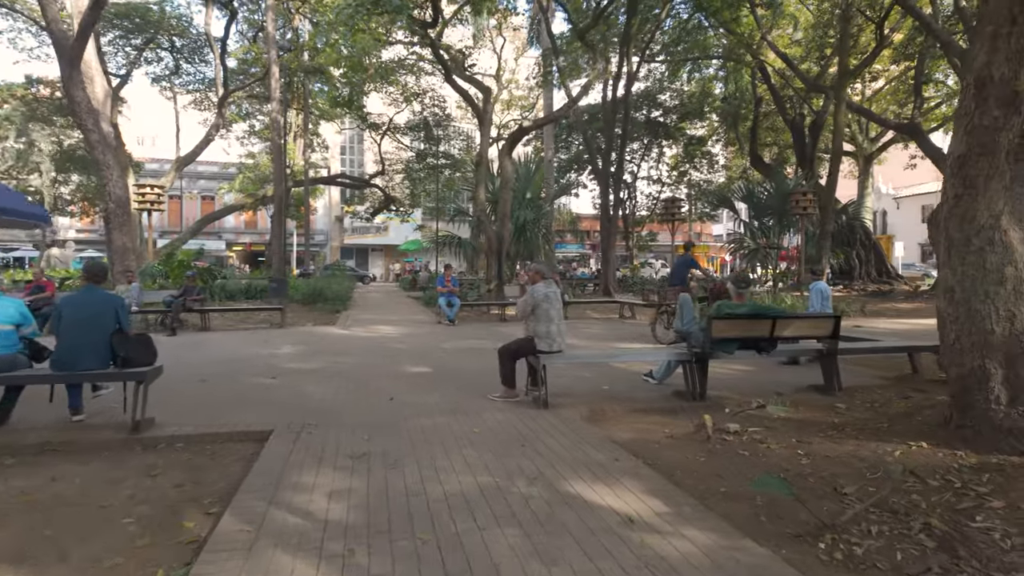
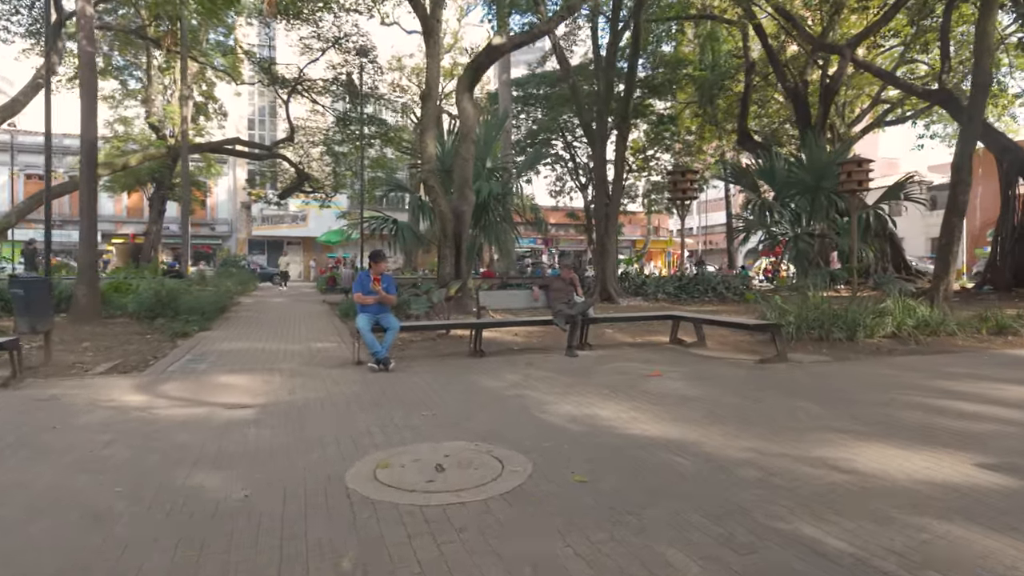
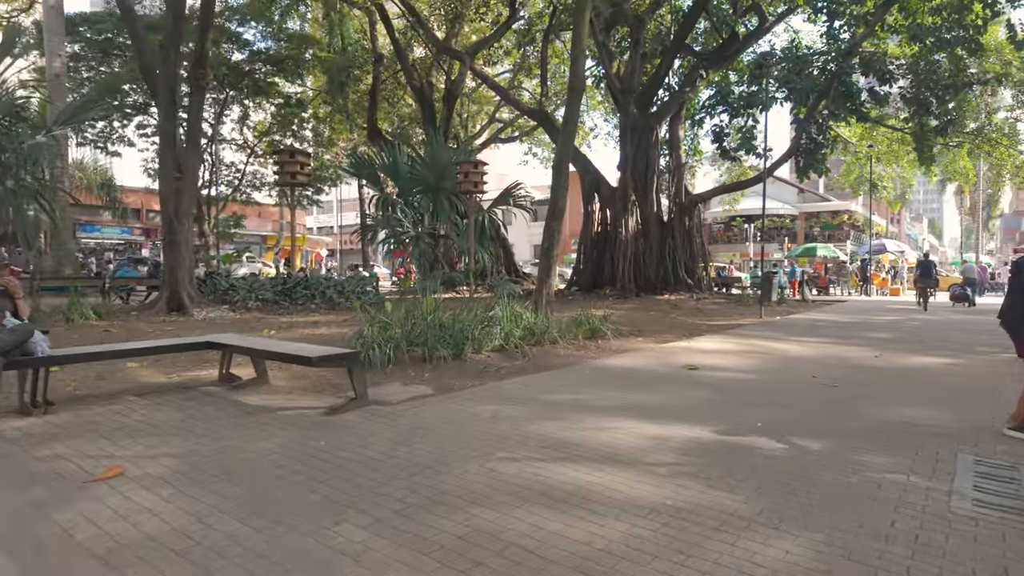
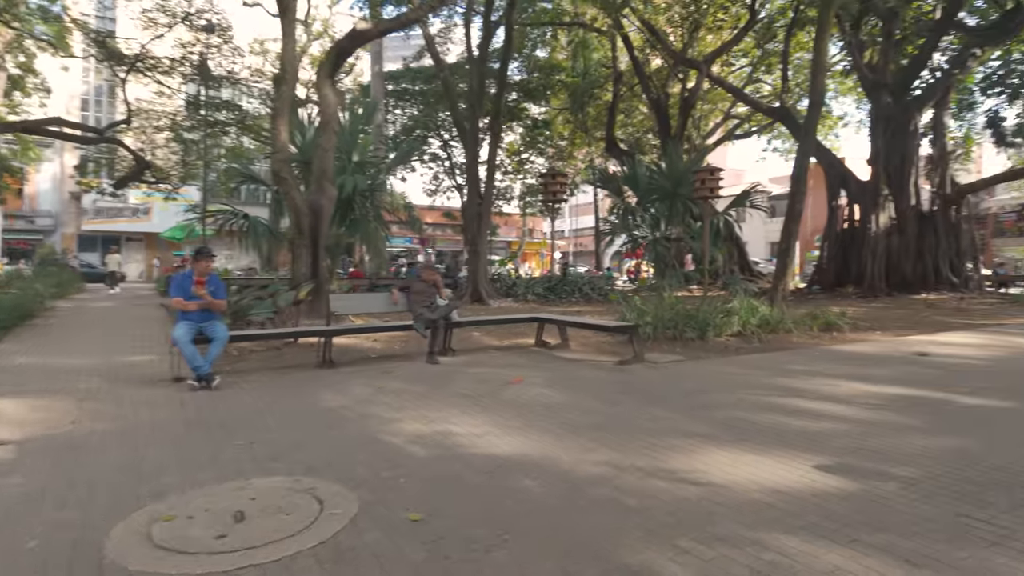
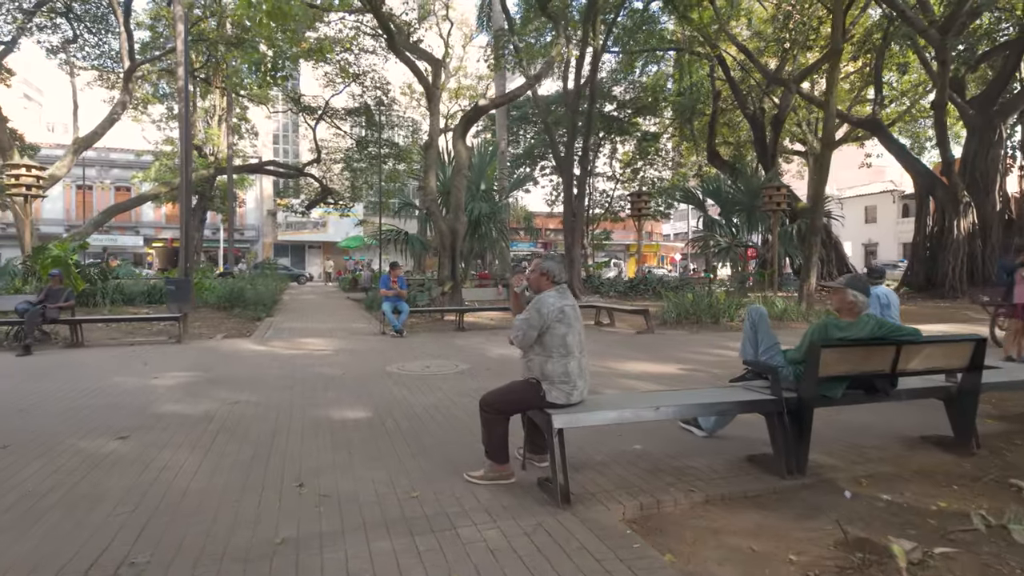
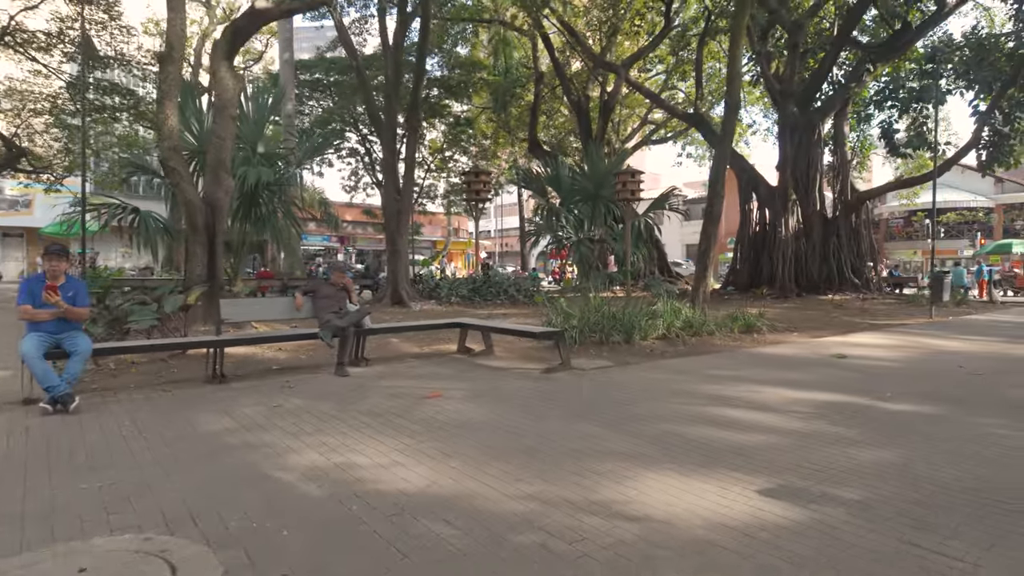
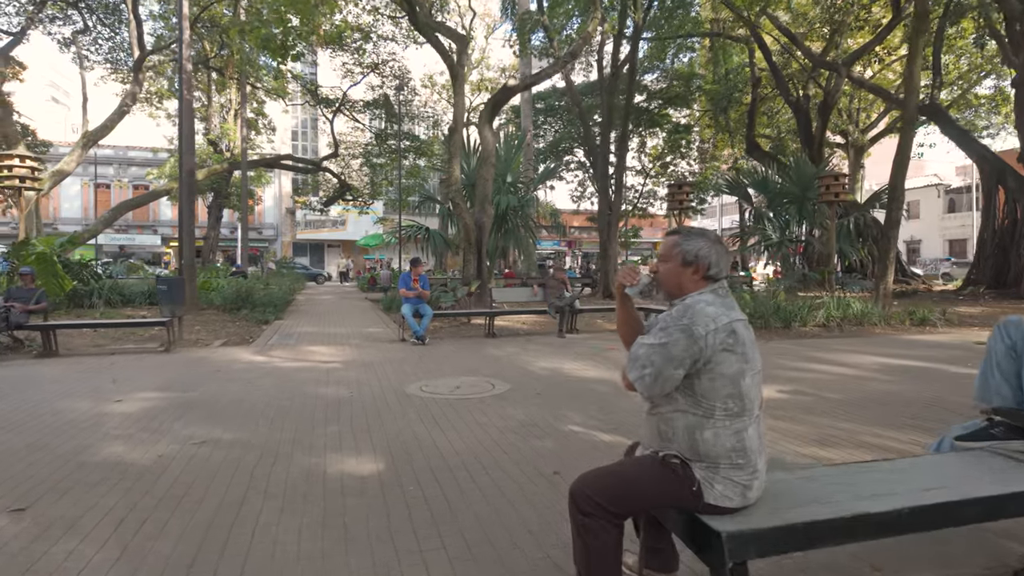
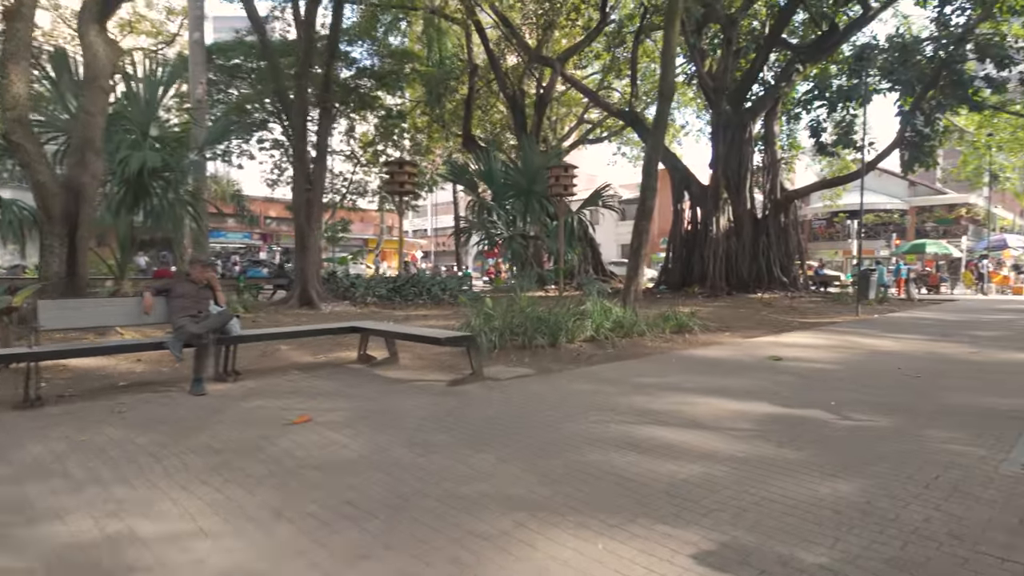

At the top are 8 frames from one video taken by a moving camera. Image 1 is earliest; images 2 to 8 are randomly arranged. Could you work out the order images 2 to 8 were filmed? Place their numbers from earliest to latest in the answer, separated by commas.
5, 7, 2, 4, 6, 8, 3
